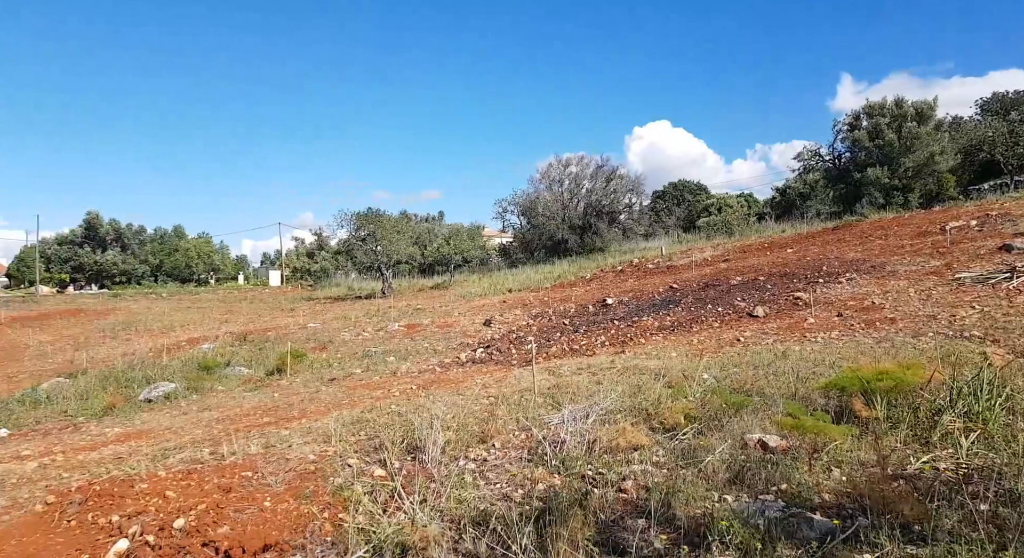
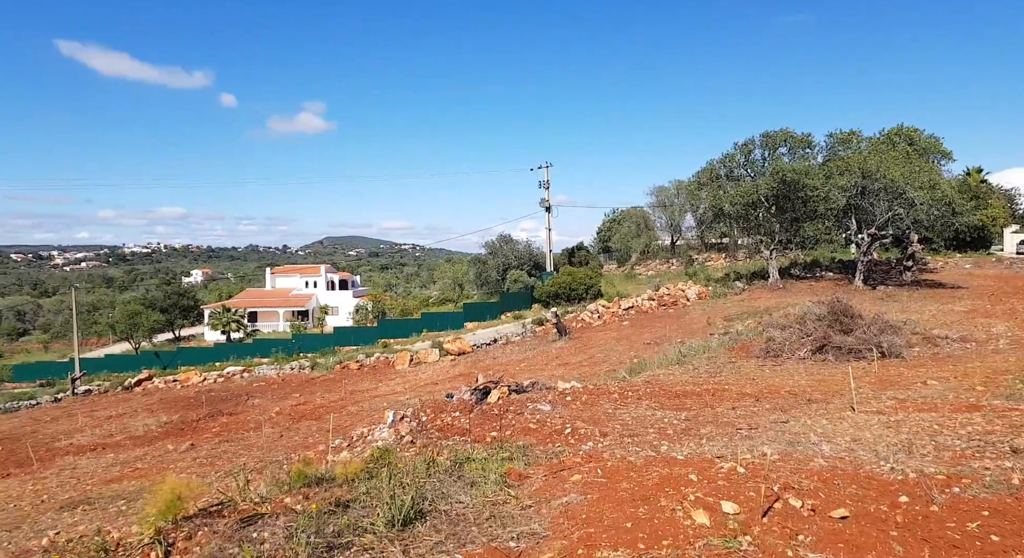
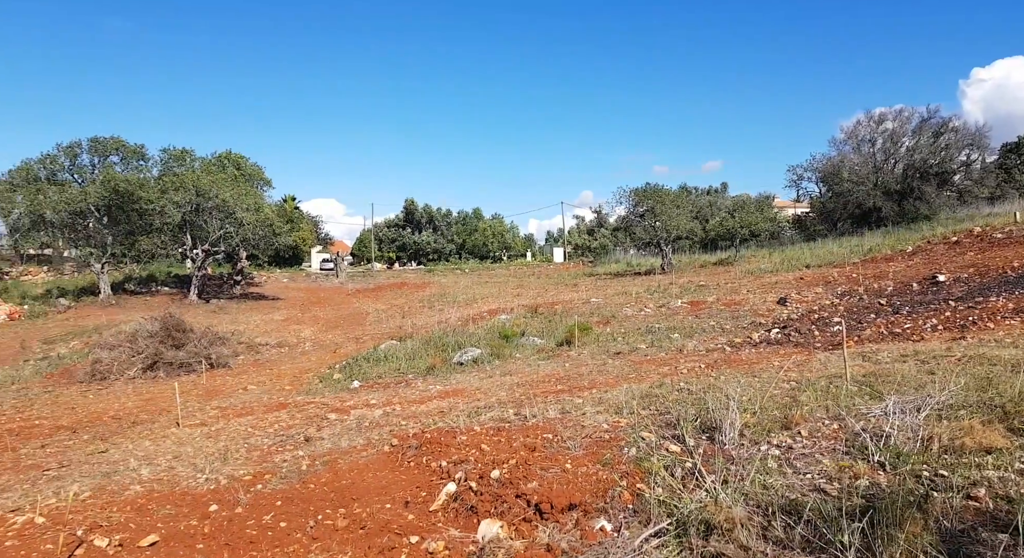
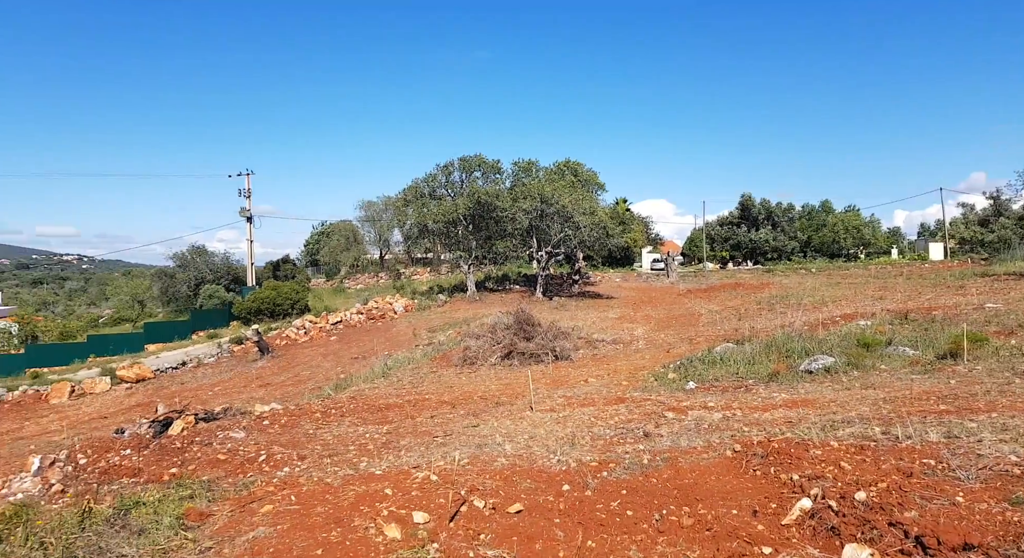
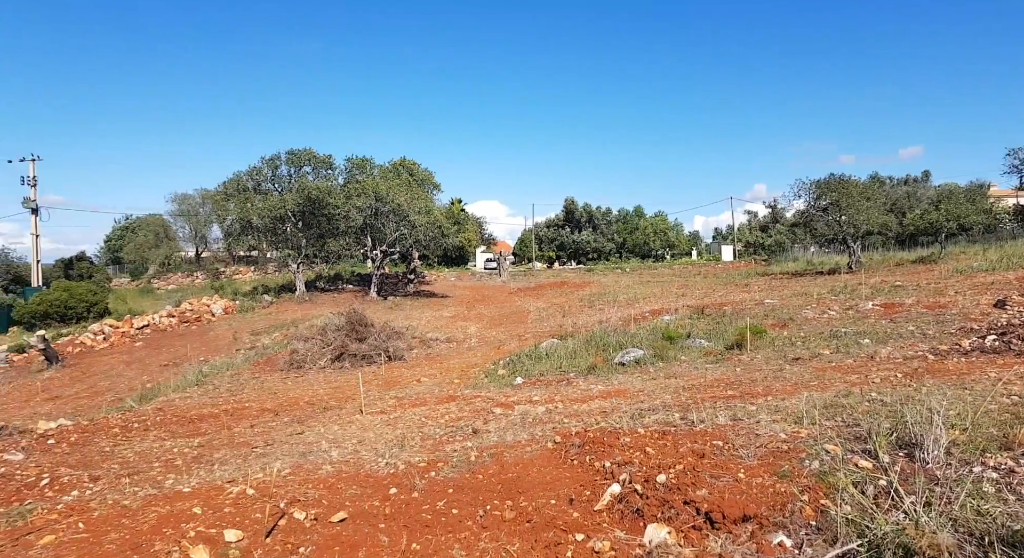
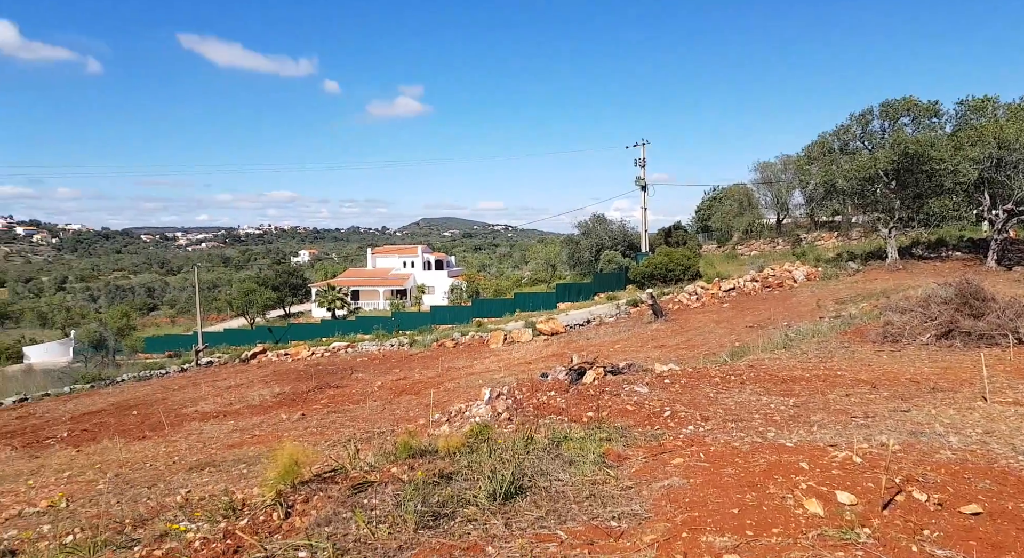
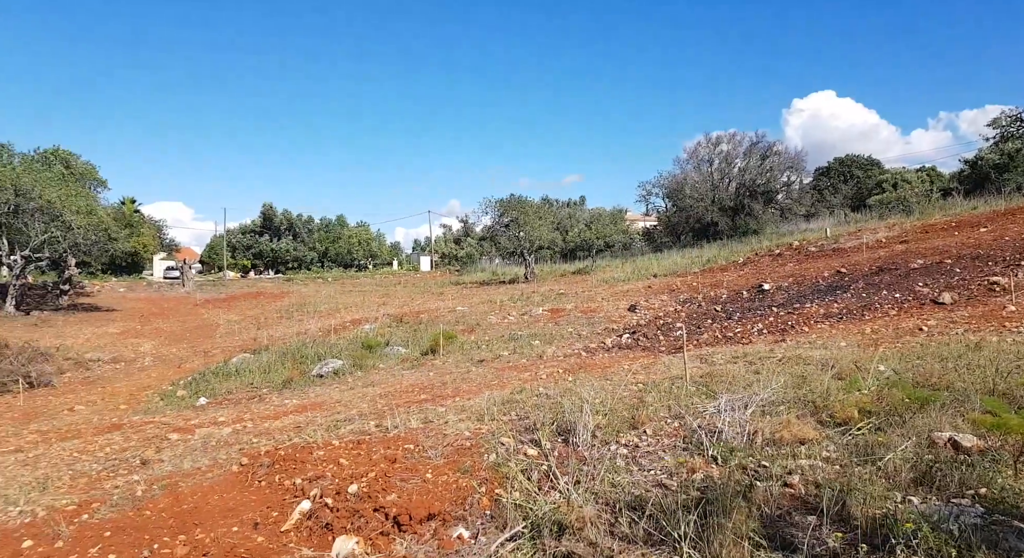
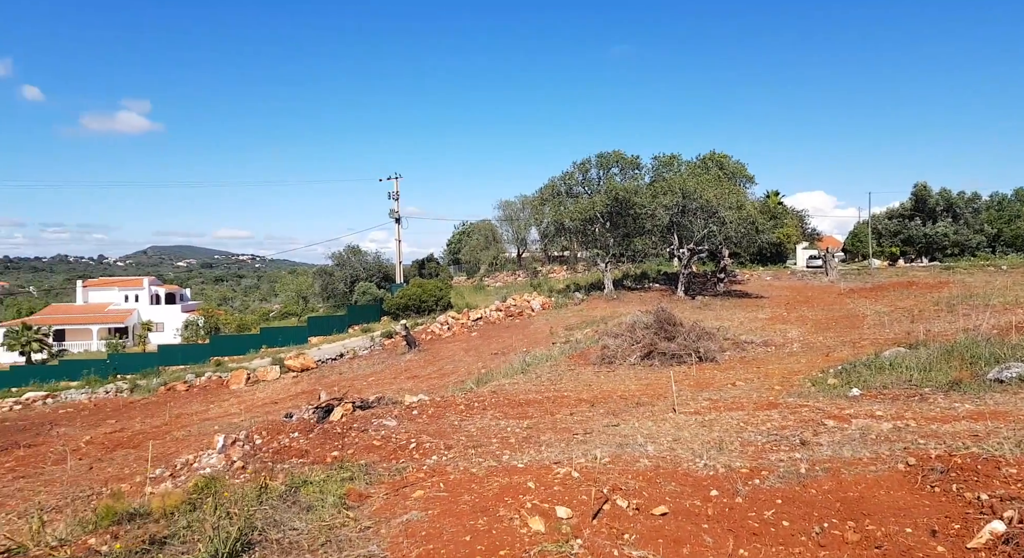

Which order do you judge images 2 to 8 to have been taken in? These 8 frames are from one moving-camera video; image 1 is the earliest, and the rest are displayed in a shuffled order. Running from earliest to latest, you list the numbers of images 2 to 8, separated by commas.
7, 3, 5, 4, 8, 2, 6
